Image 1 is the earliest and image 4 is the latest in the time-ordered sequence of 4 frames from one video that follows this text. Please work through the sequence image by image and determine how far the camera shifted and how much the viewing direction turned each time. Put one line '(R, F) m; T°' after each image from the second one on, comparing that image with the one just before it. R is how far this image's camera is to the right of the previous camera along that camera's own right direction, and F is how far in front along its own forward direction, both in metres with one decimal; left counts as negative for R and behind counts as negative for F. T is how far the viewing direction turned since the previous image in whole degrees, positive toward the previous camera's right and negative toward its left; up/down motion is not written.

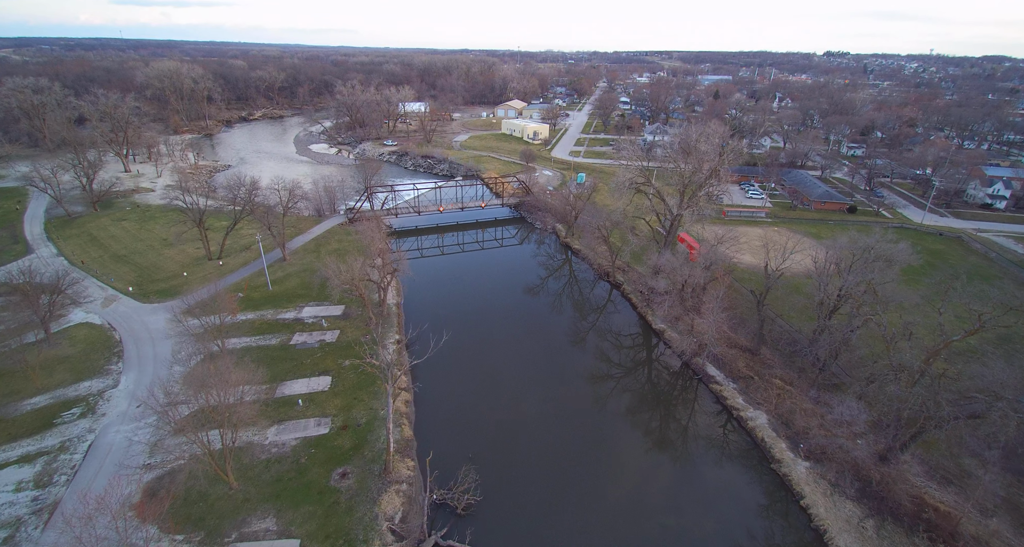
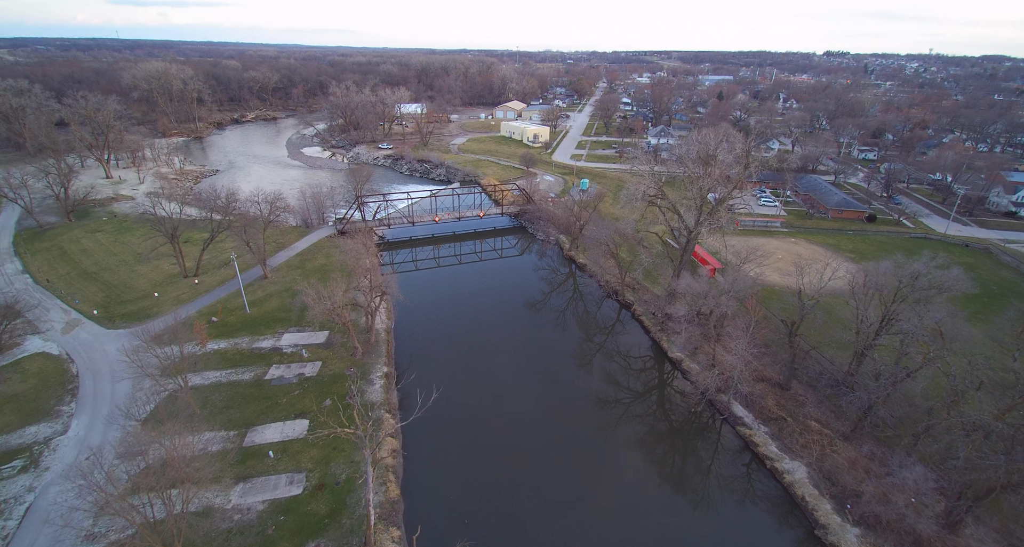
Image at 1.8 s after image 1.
(-0.1, +1.9) m; 0°
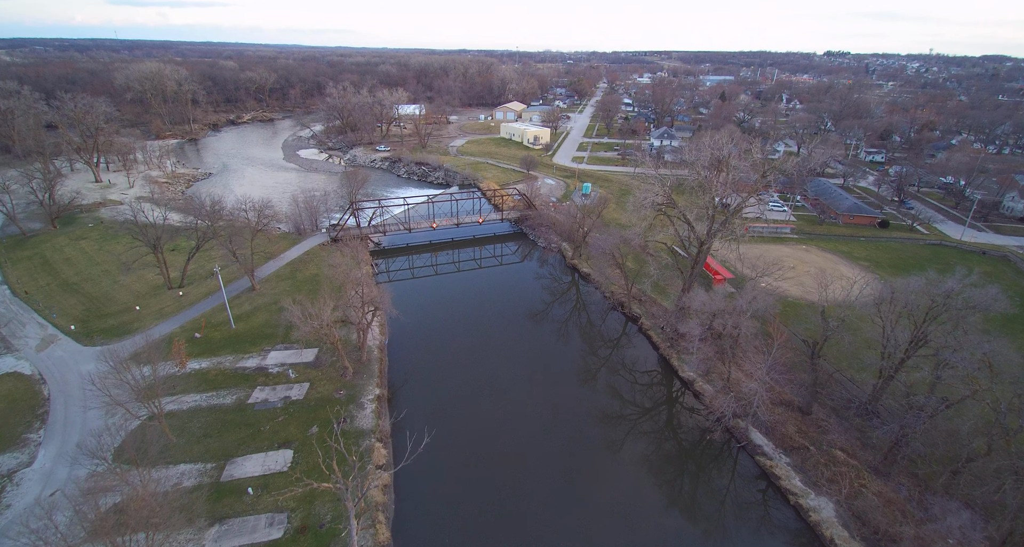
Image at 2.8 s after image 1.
(0.0, +1.1) m; 0°
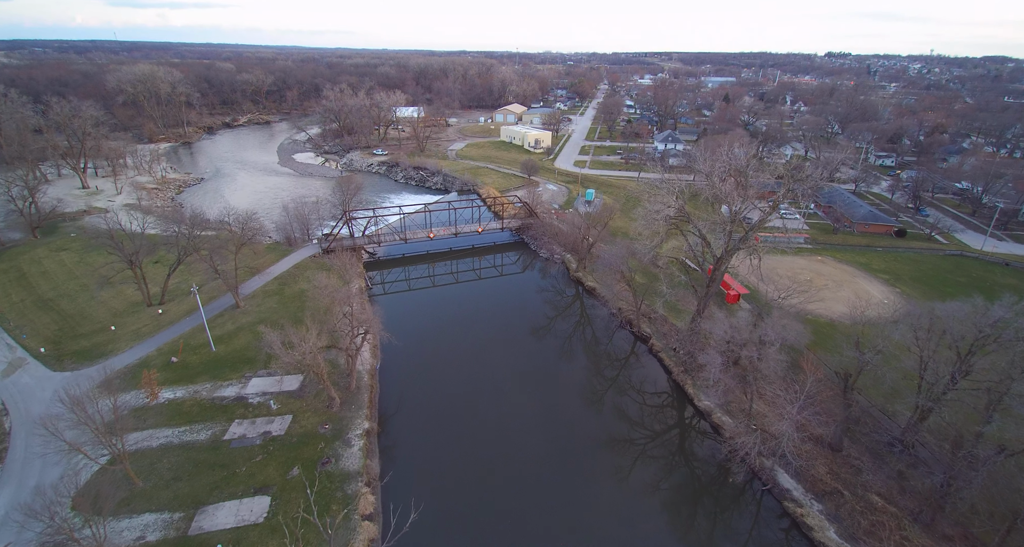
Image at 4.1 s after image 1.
(0.0, +1.3) m; 0°
